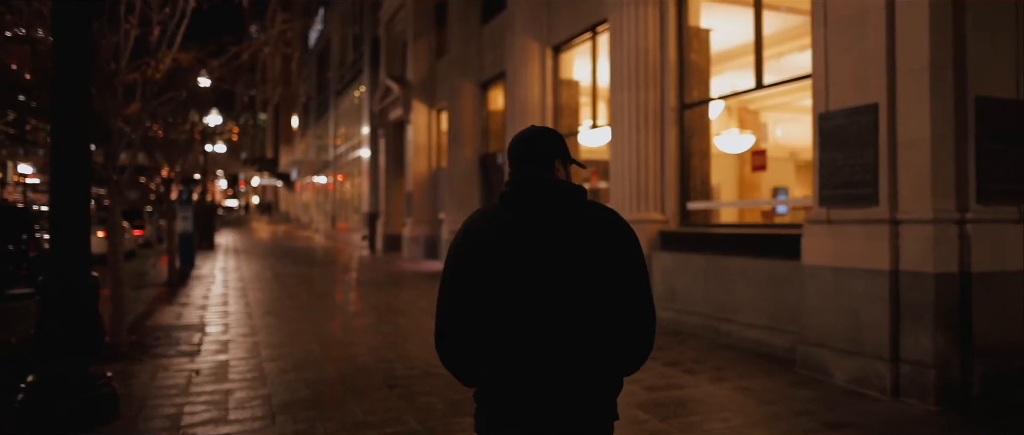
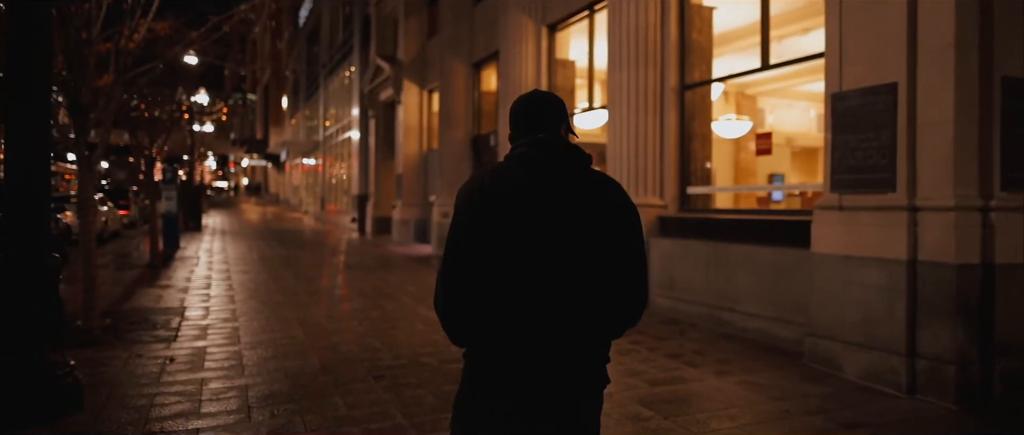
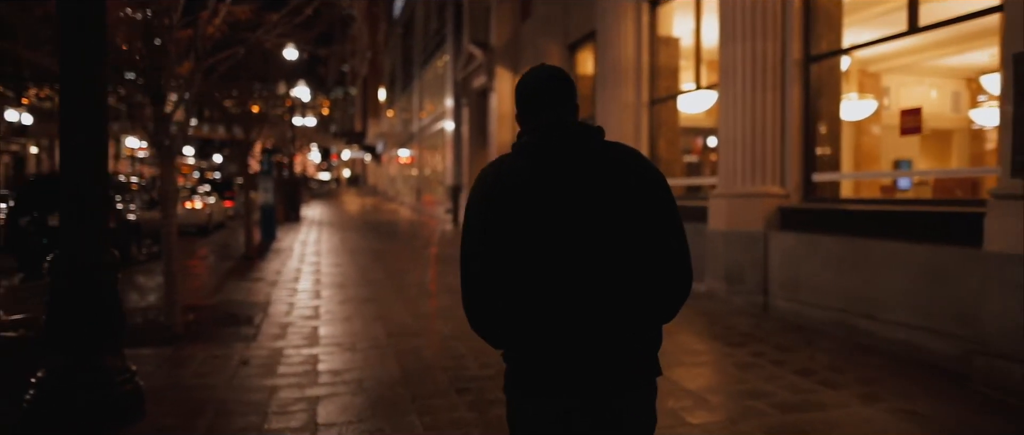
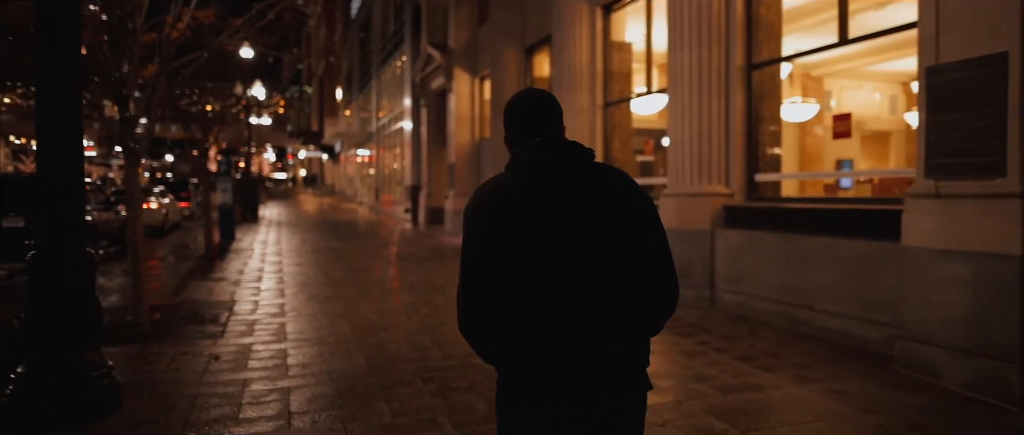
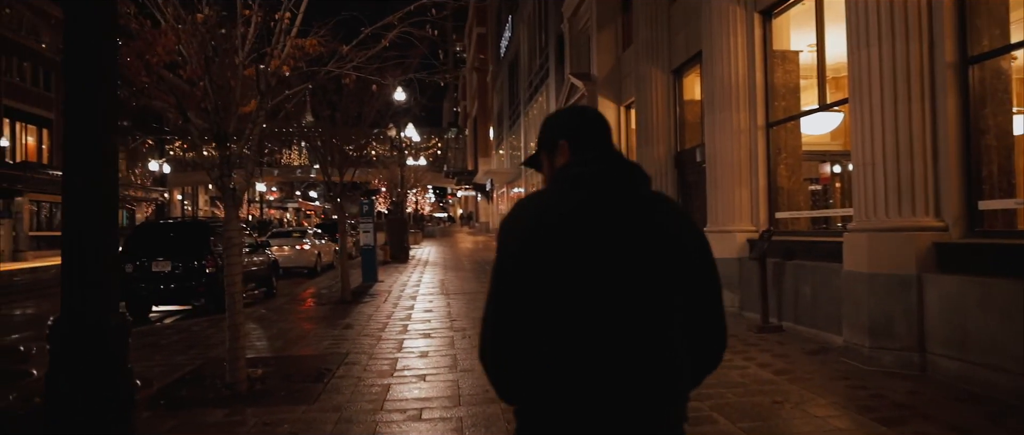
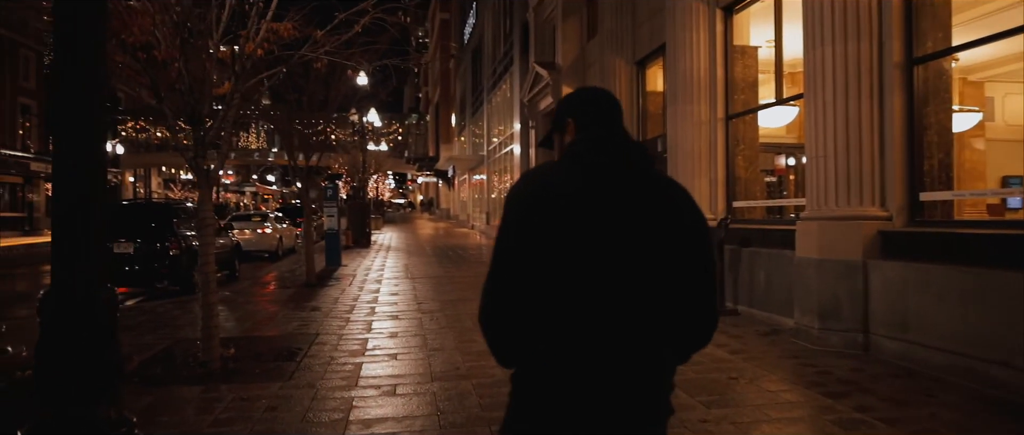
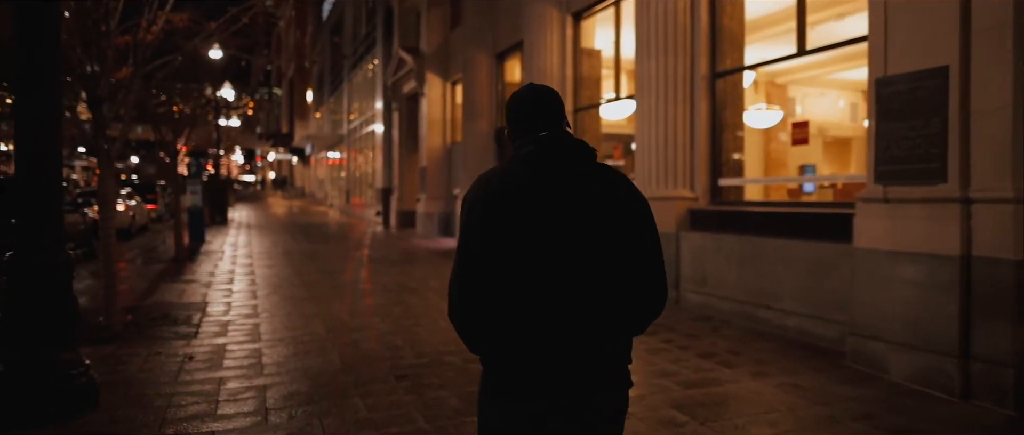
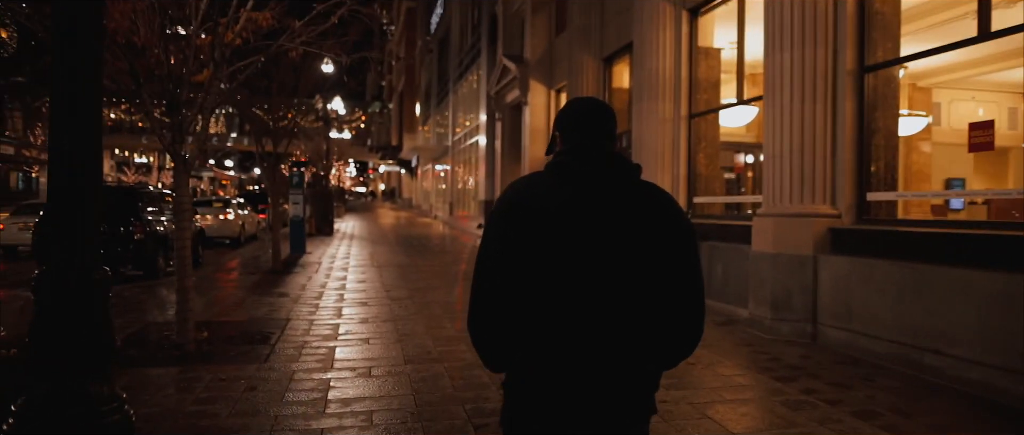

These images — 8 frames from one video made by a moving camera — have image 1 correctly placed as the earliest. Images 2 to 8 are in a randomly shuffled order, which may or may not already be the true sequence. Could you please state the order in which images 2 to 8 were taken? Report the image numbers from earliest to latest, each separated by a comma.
2, 7, 4, 3, 8, 6, 5
